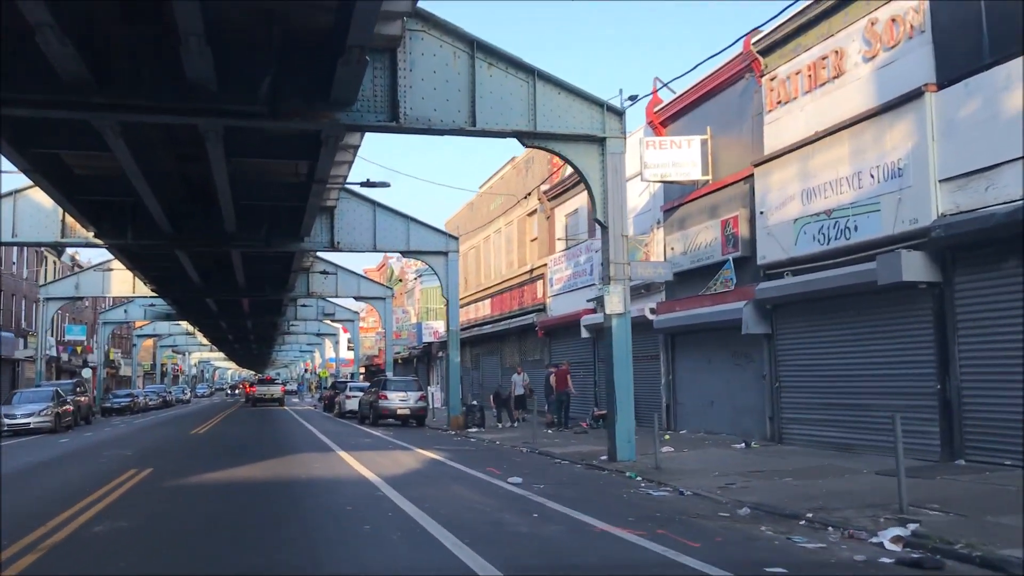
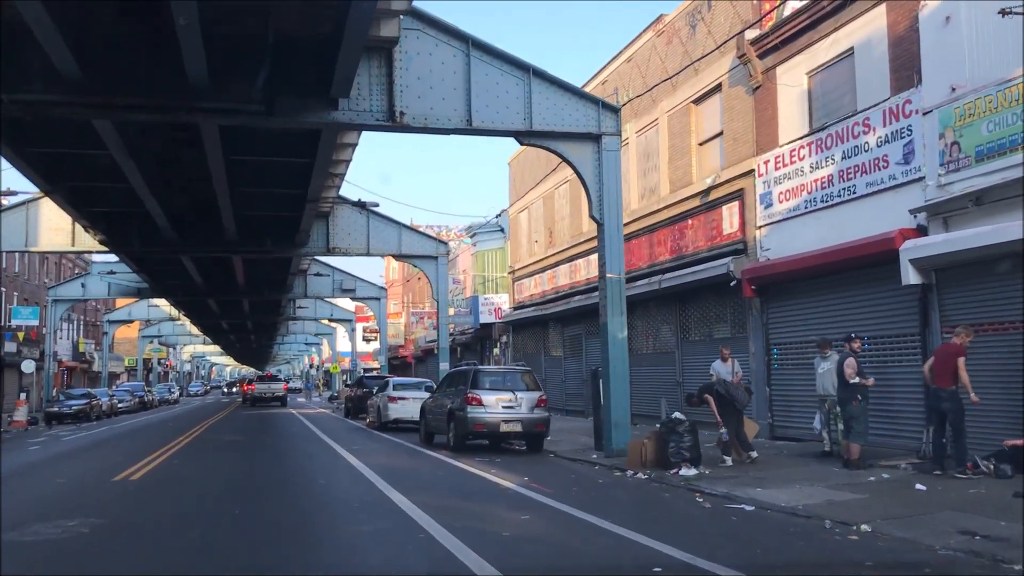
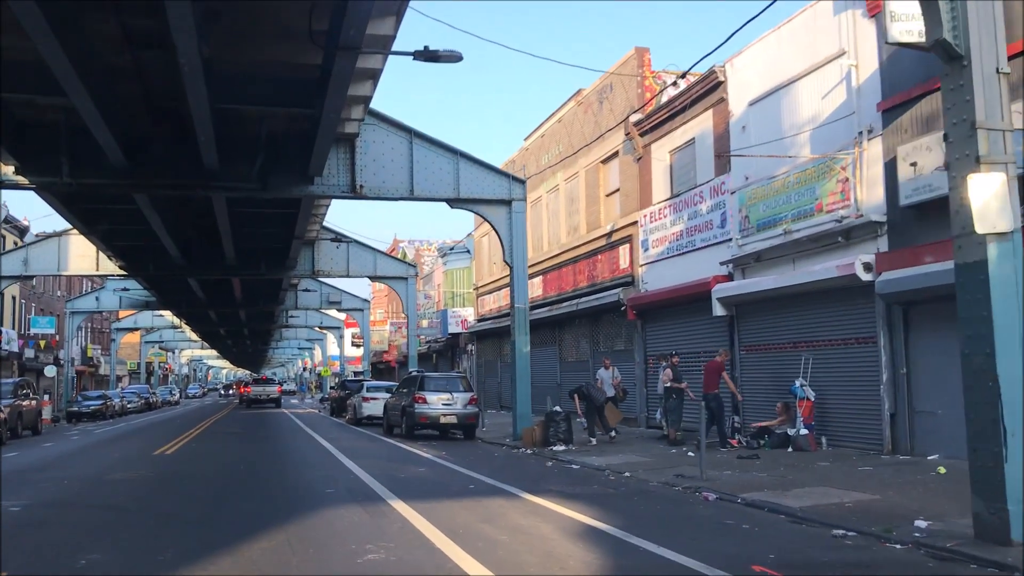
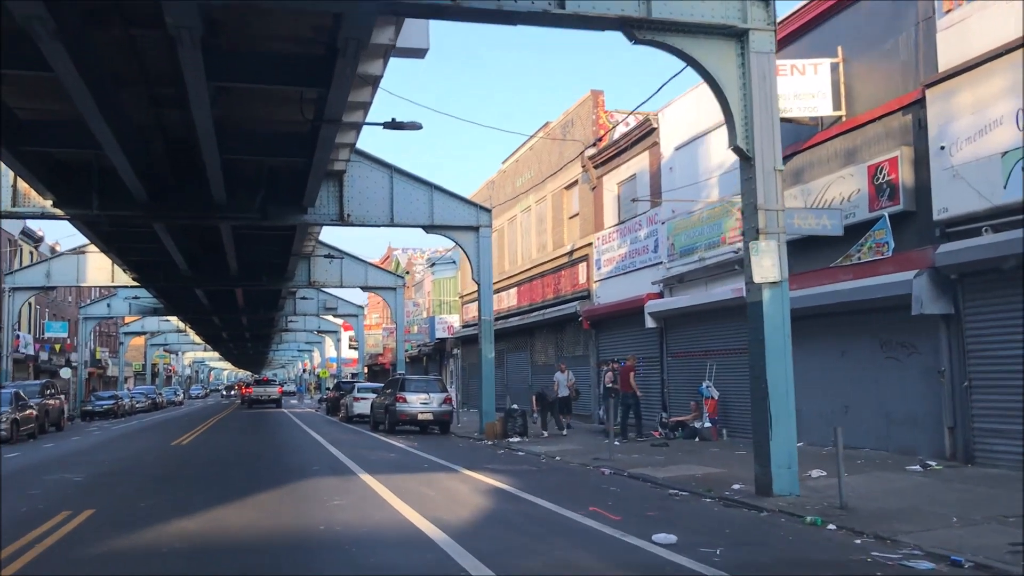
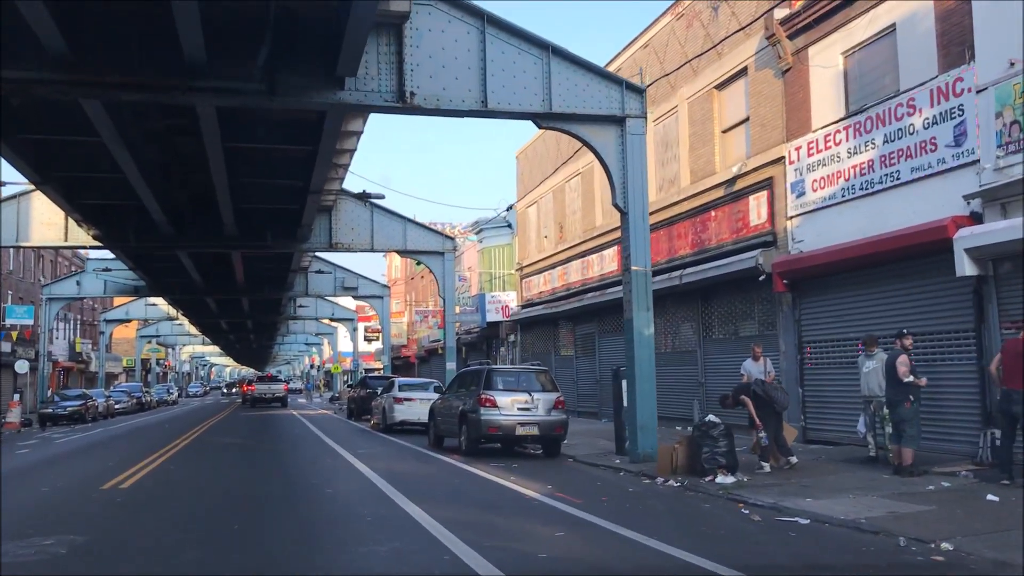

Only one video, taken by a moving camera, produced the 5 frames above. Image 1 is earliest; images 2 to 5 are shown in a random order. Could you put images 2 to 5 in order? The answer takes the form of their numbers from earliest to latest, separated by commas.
4, 3, 2, 5
